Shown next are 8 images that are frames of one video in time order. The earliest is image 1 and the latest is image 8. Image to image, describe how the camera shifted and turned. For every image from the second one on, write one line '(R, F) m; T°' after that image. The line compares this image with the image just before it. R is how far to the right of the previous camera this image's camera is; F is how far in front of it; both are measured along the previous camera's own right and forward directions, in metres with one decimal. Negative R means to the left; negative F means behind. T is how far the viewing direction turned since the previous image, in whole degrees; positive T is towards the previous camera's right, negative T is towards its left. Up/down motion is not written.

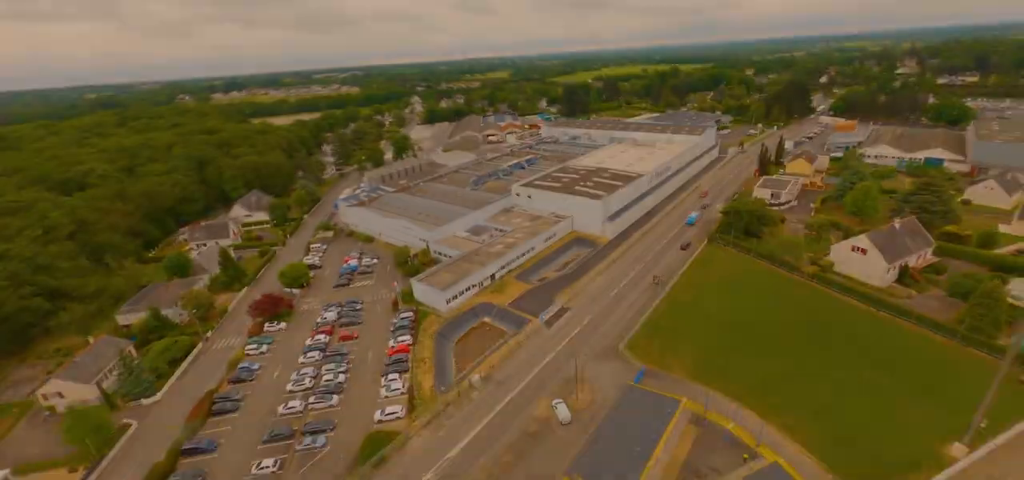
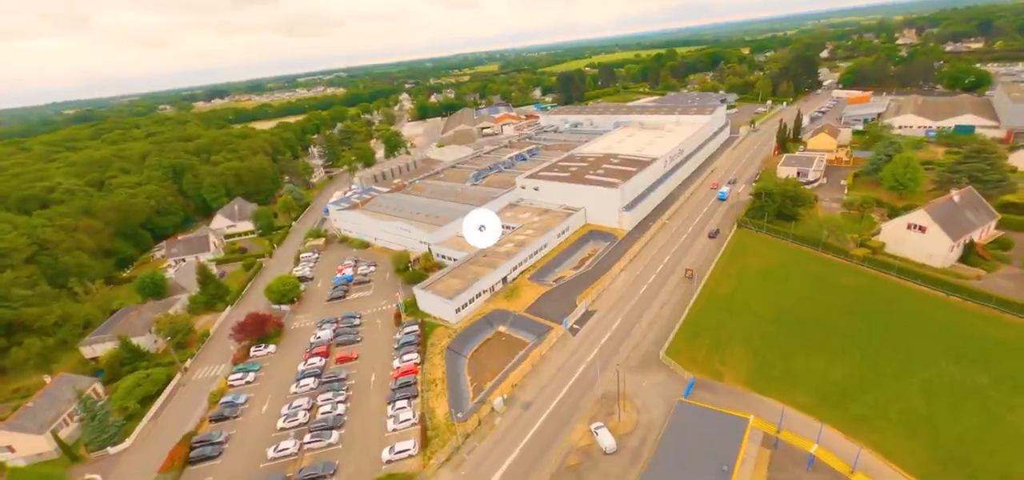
(-1.6, +5.6) m; +1°
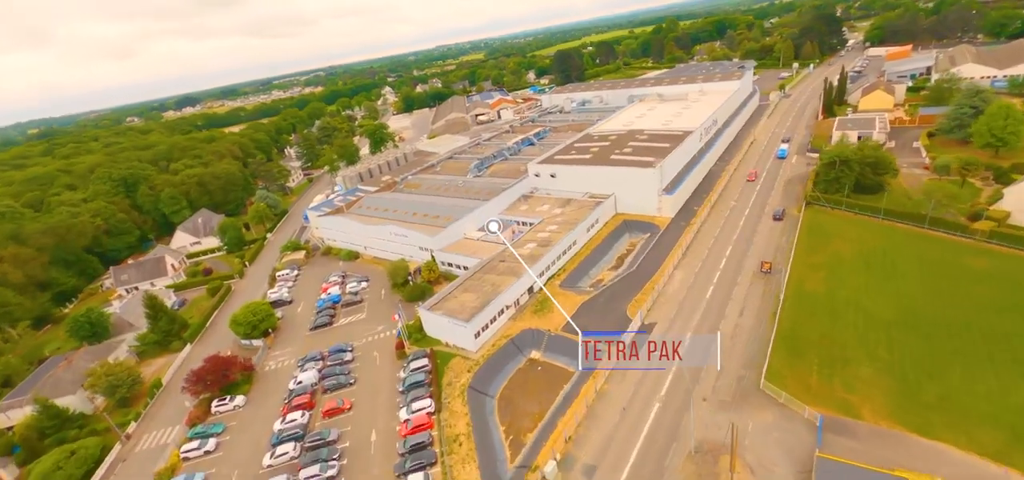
(-2.3, +9.9) m; +1°
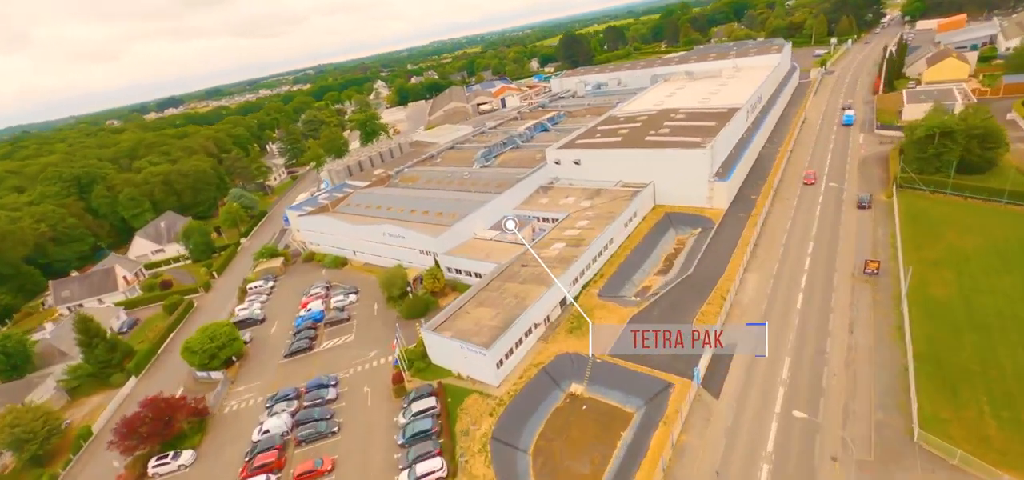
(-1.7, +8.4) m; 0°
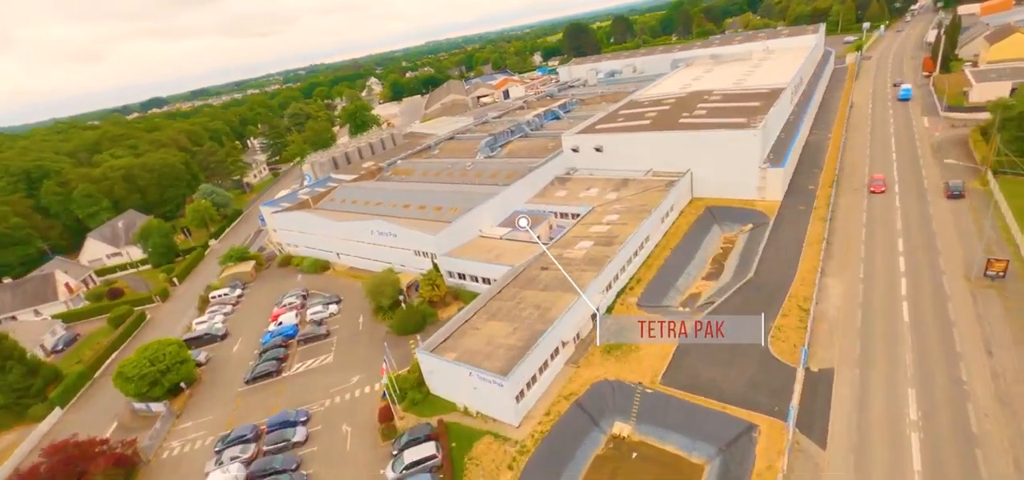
(-1.1, +6.4) m; 0°
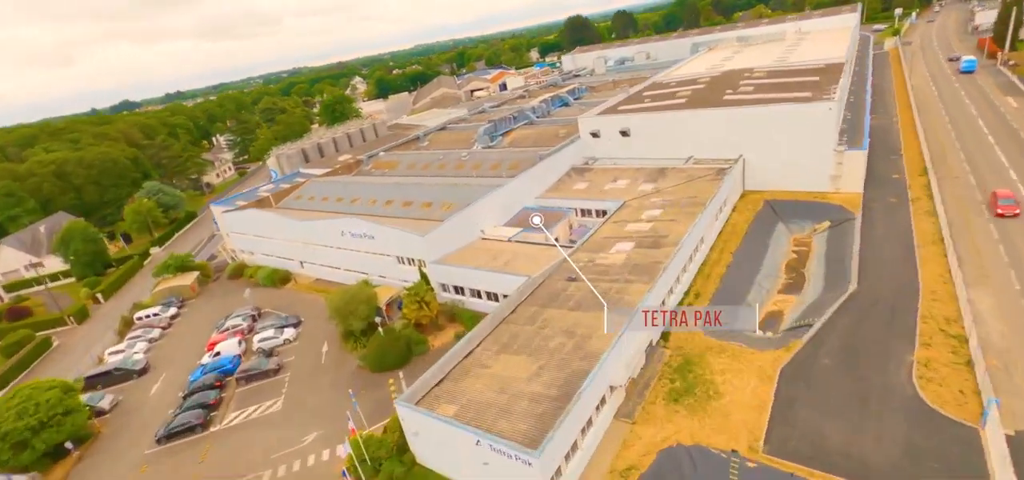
(-1.0, +7.1) m; +1°
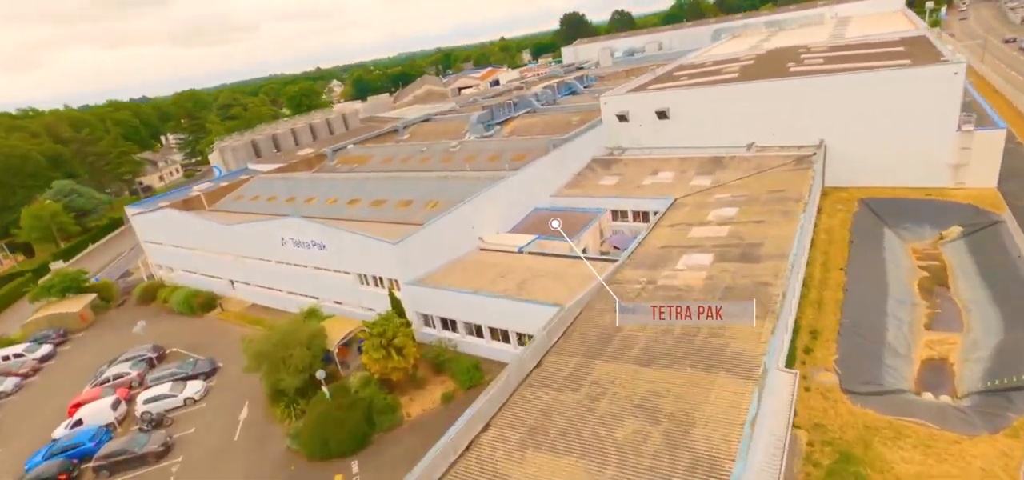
(-0.9, +7.3) m; +2°
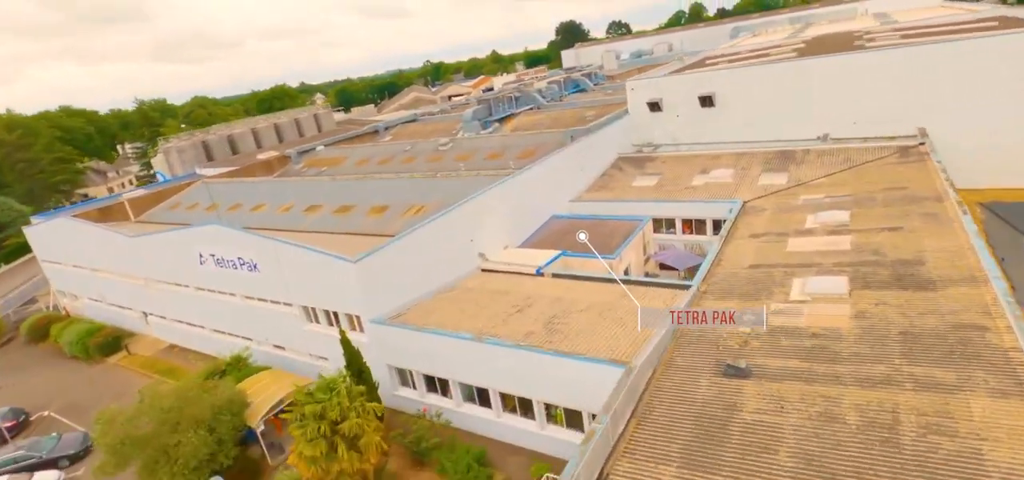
(-0.6, +5.2) m; +1°
